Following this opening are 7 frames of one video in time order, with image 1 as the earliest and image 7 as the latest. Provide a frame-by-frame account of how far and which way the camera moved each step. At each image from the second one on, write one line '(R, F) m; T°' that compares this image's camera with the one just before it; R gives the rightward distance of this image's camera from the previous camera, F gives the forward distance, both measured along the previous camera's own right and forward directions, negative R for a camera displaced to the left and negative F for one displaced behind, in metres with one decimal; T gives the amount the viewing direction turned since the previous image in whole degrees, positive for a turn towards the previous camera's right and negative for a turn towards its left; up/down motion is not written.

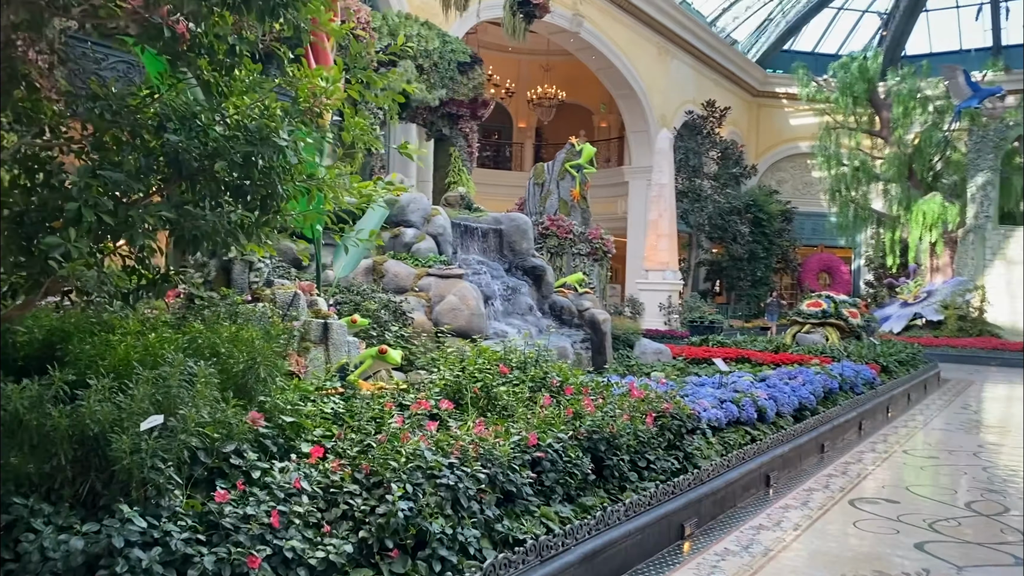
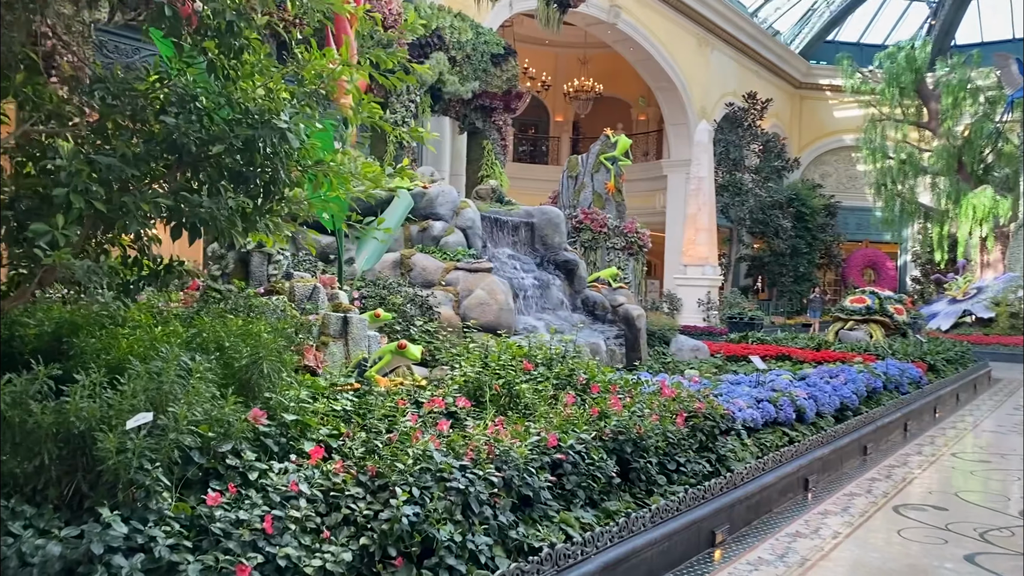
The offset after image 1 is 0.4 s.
(+0.1, +0.2) m; -3°
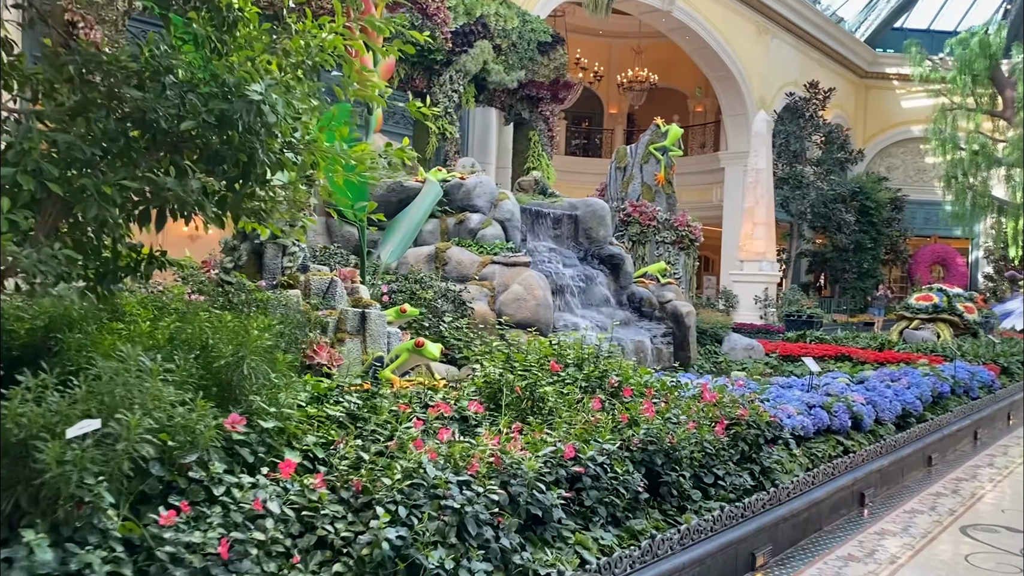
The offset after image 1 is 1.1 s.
(+0.1, +0.3) m; -4°
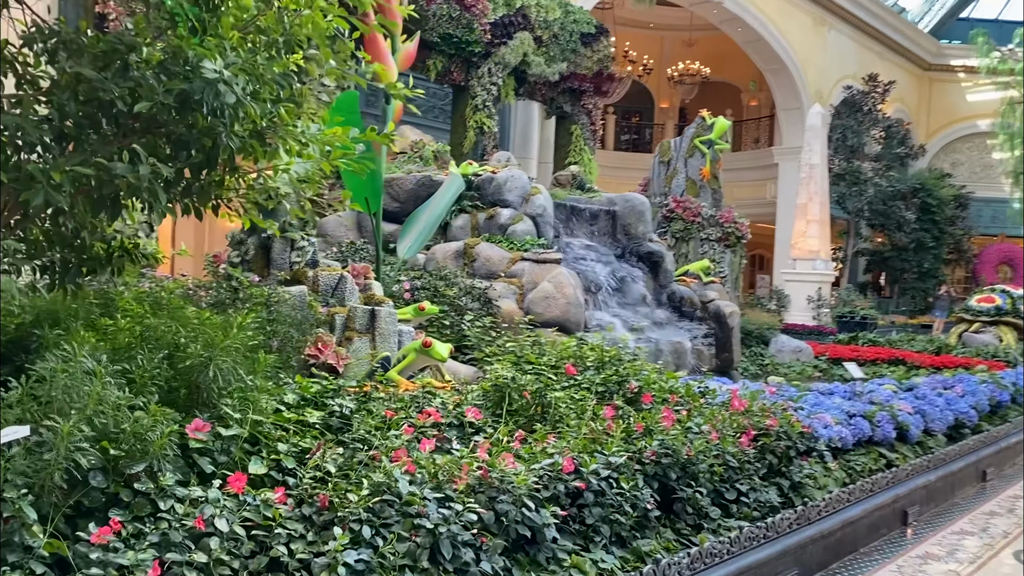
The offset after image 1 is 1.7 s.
(+0.2, +0.2) m; -4°
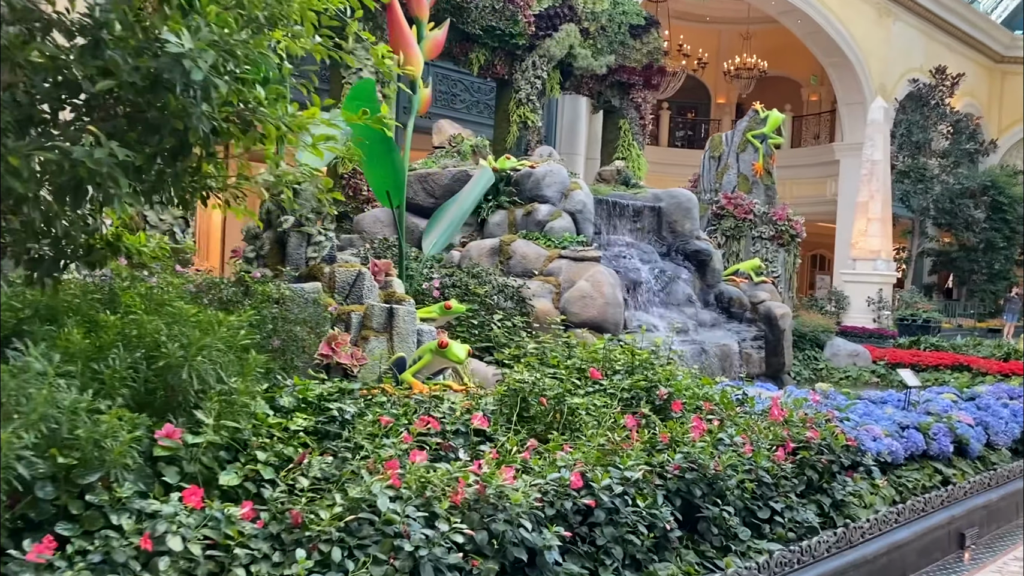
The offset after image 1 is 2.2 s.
(+0.1, +0.2) m; -4°
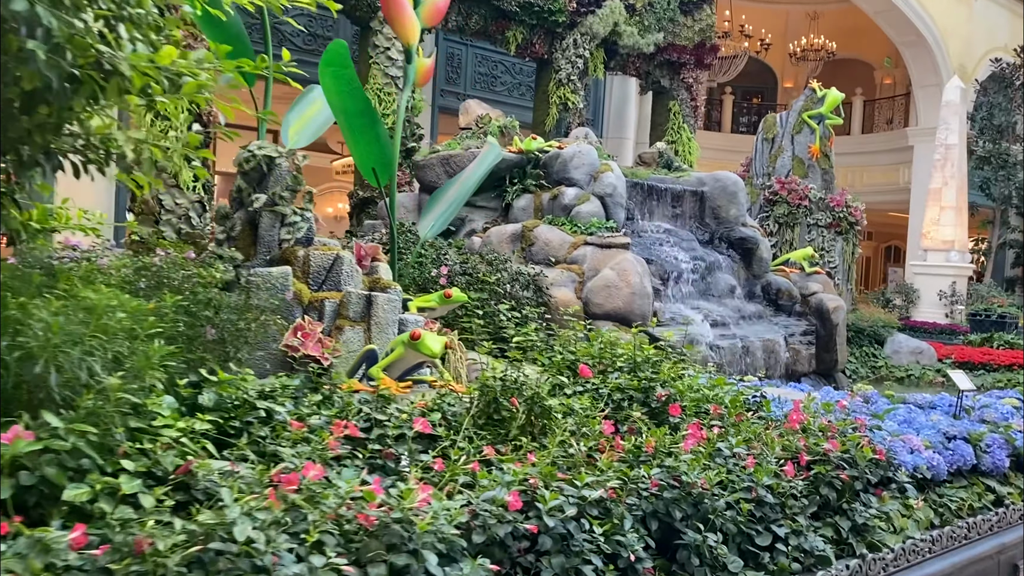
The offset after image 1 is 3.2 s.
(+0.3, +0.4) m; -5°
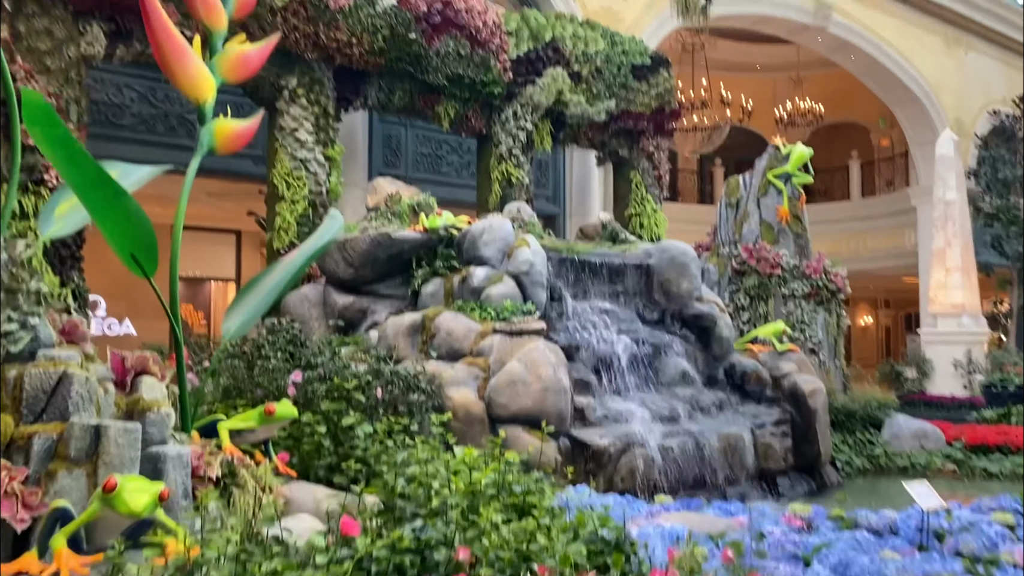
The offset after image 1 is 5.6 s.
(+0.7, +0.9) m; -2°
